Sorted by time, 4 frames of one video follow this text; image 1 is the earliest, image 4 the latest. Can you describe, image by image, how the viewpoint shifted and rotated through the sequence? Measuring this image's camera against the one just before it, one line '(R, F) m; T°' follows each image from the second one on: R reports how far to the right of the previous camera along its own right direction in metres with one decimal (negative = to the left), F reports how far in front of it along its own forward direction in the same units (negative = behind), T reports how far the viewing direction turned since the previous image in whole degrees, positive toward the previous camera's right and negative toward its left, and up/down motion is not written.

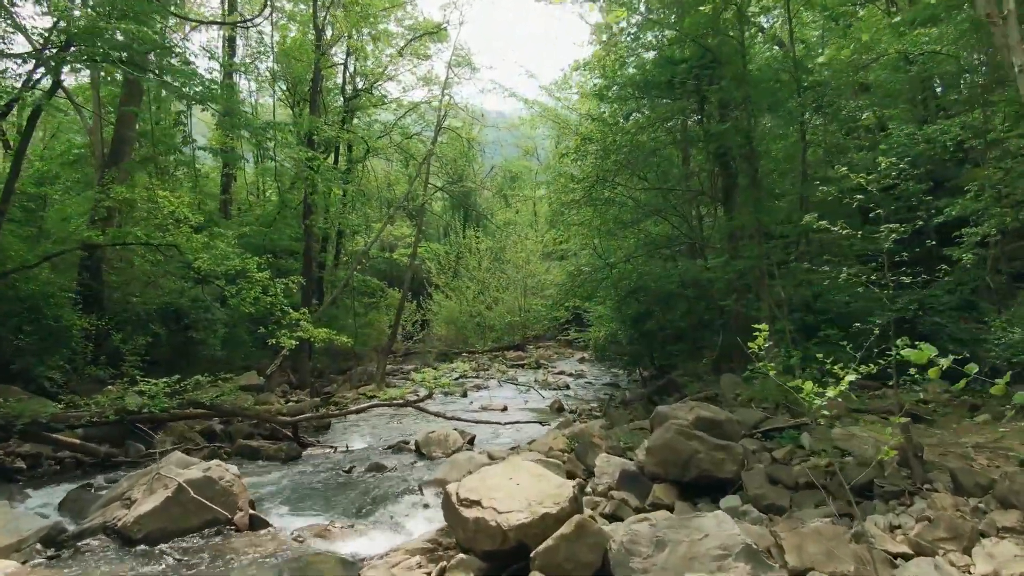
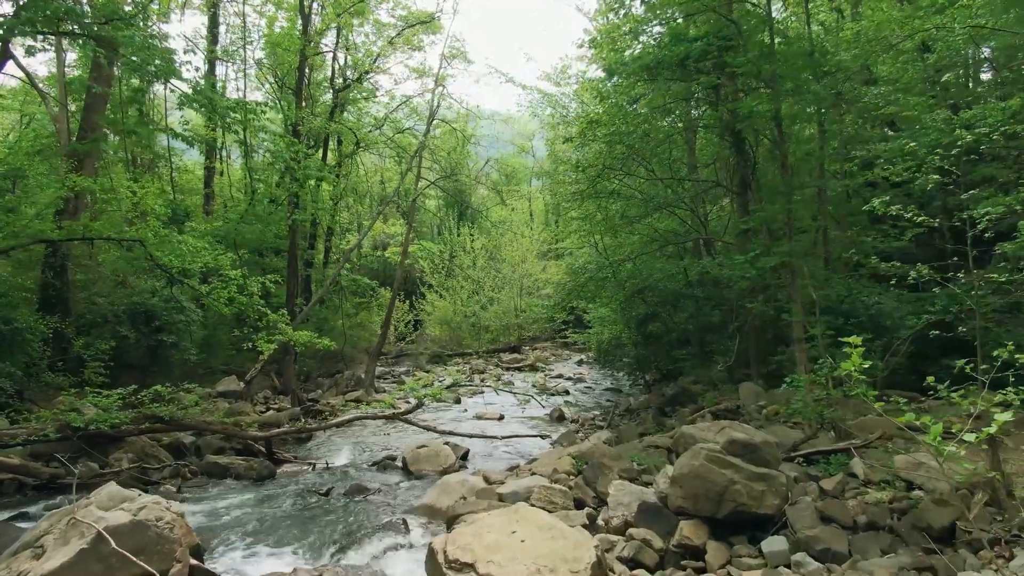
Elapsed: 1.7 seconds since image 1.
(-0.1, +1.0) m; +1°
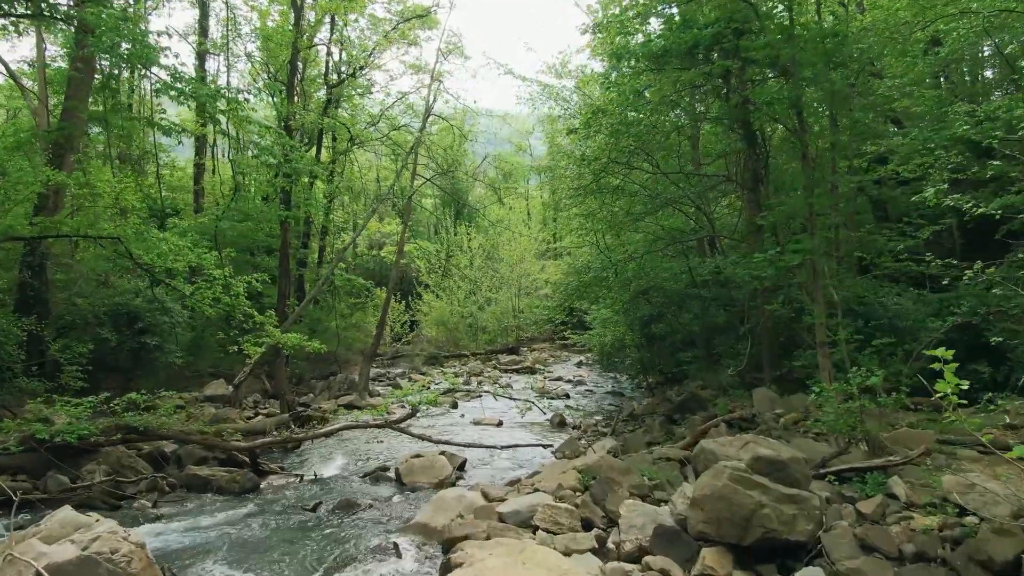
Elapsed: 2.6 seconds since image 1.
(0.0, +0.5) m; 0°
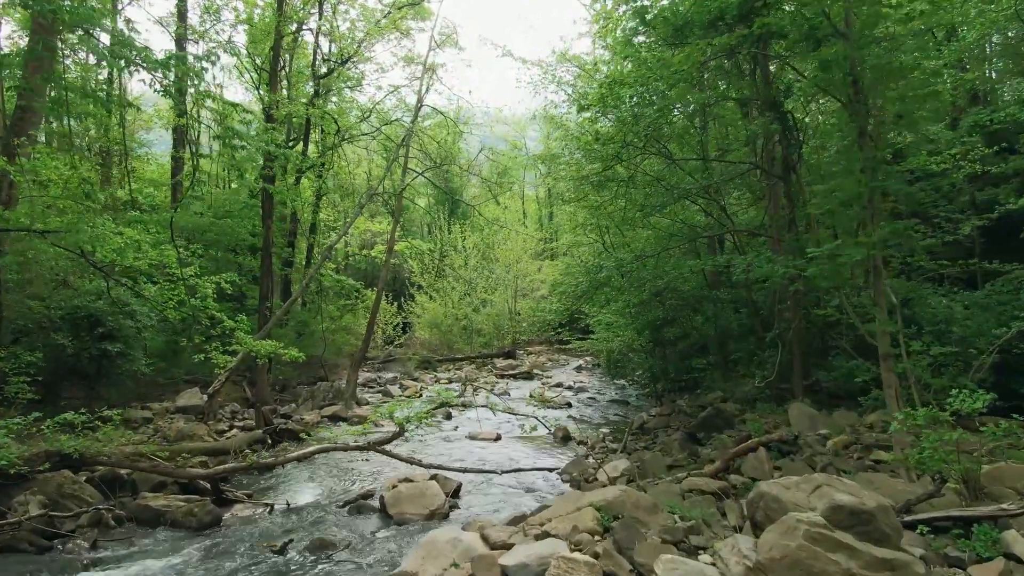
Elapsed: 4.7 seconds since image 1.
(-0.1, +1.1) m; +1°
